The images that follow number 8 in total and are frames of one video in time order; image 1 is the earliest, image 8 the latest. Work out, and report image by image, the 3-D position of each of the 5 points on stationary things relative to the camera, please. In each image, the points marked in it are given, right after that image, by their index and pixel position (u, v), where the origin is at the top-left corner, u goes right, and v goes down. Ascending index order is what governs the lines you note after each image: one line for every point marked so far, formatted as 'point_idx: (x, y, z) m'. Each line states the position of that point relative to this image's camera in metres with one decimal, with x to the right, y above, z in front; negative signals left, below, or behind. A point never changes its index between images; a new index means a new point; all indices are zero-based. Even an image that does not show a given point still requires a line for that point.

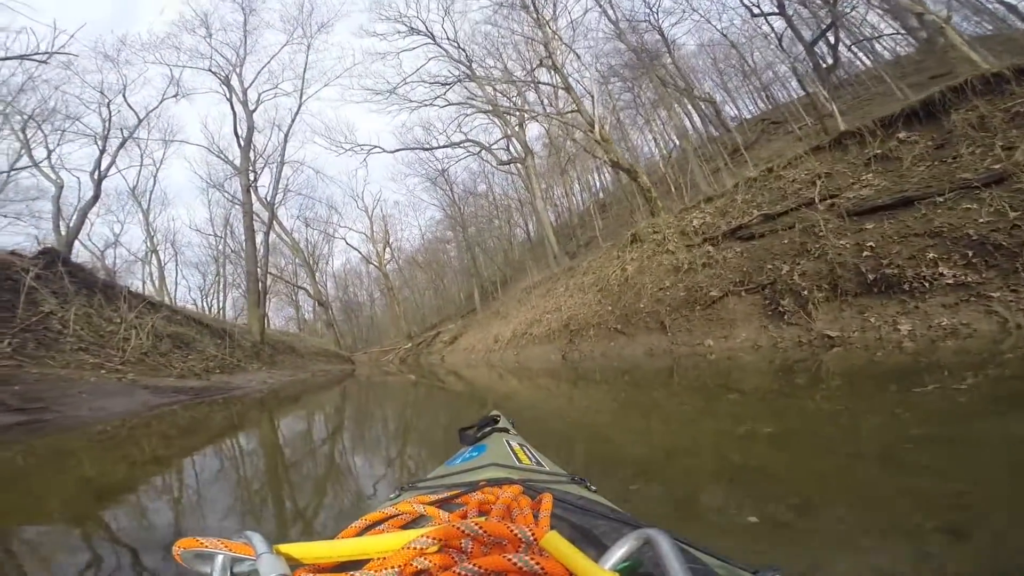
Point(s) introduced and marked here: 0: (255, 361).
0: (-6.2, -1.7, +11.8) m
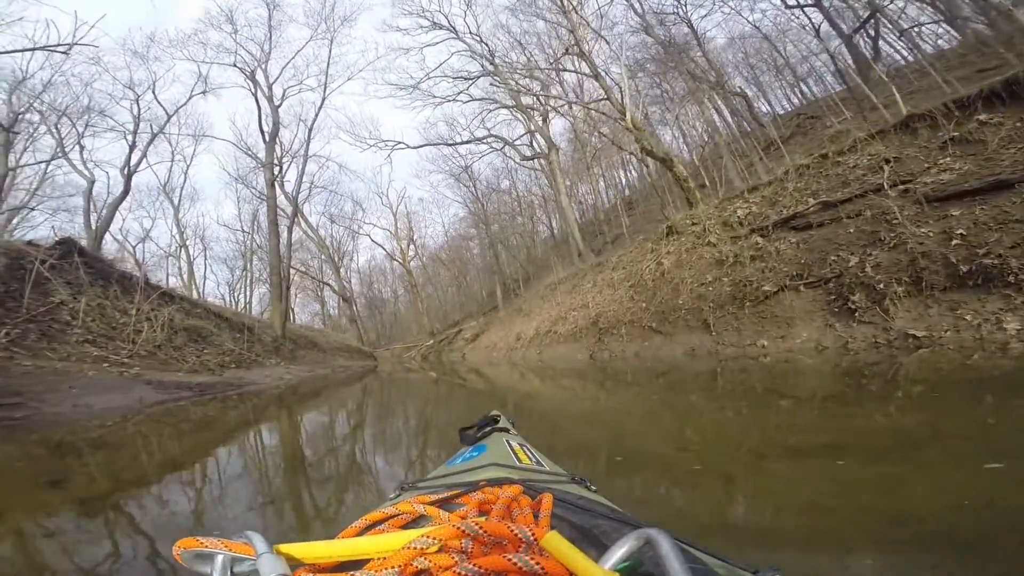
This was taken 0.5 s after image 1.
0: (-5.6, -1.6, +11.7) m
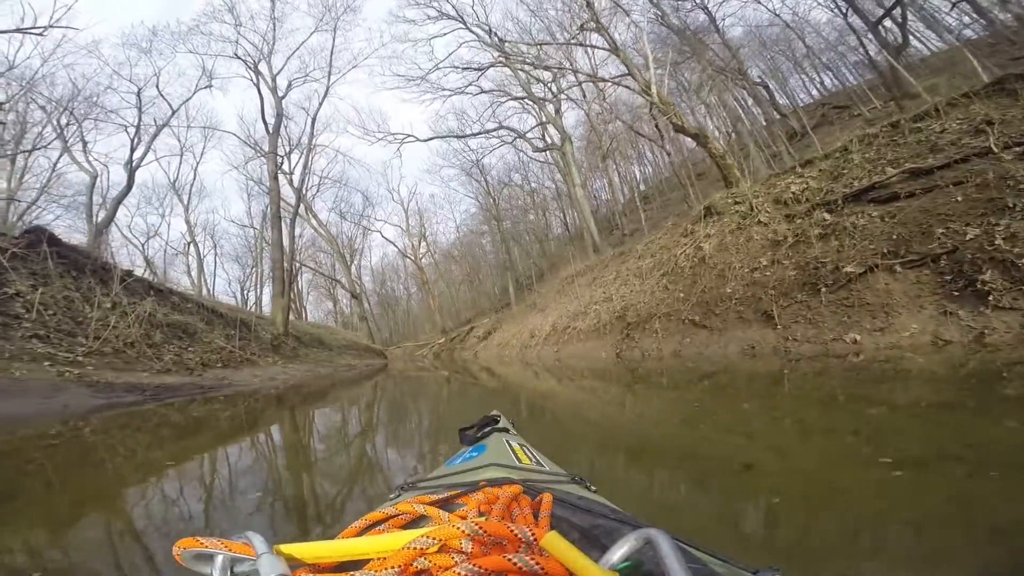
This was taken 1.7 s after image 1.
0: (-5.3, -1.5, +11.2) m
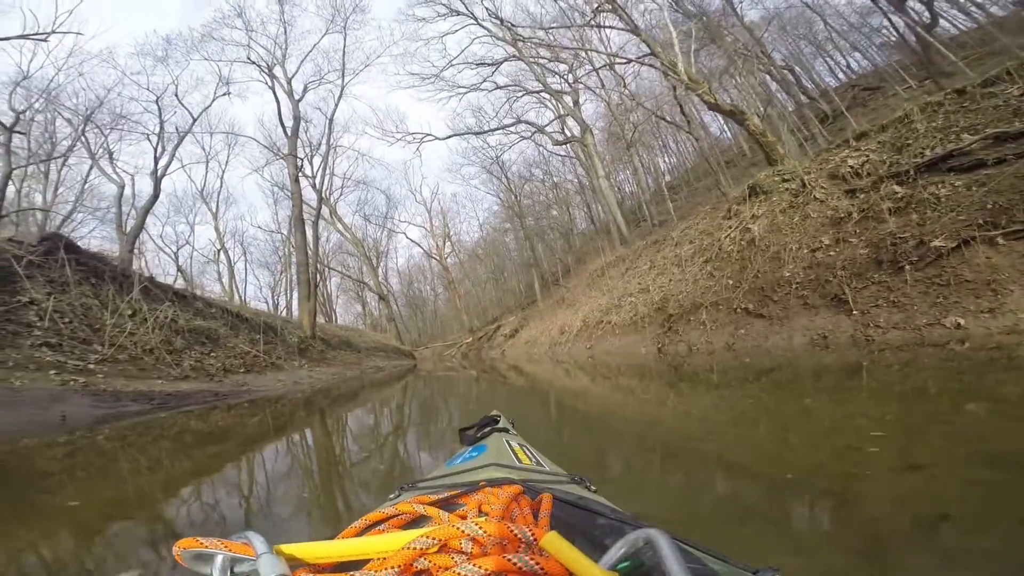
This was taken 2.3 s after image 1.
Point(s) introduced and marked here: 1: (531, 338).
0: (-4.7, -1.5, +11.1) m
1: (+0.7, -1.8, +17.8) m
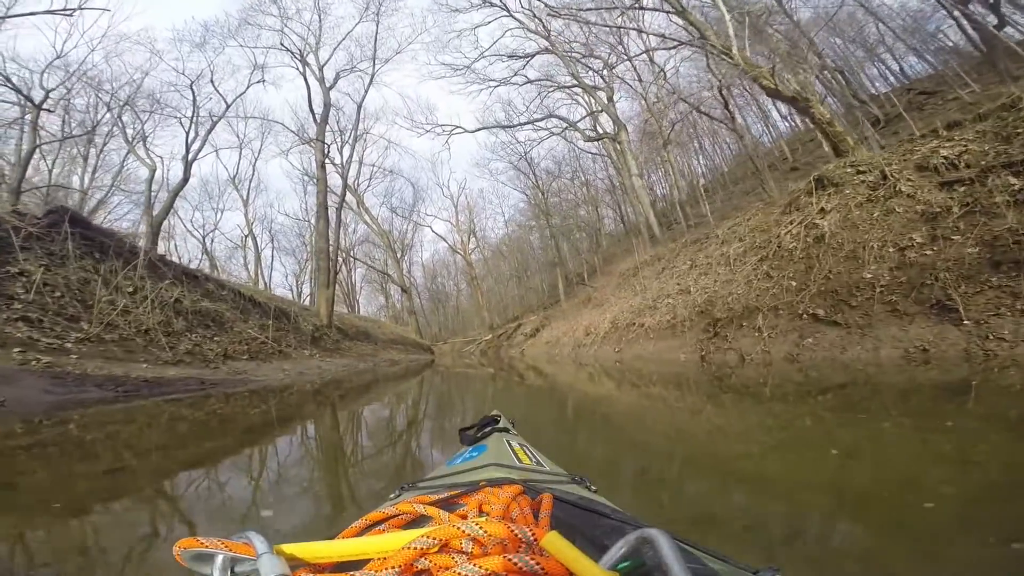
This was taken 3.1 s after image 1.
0: (-4.3, -1.3, +10.8) m
1: (+1.4, -1.7, +17.3) m
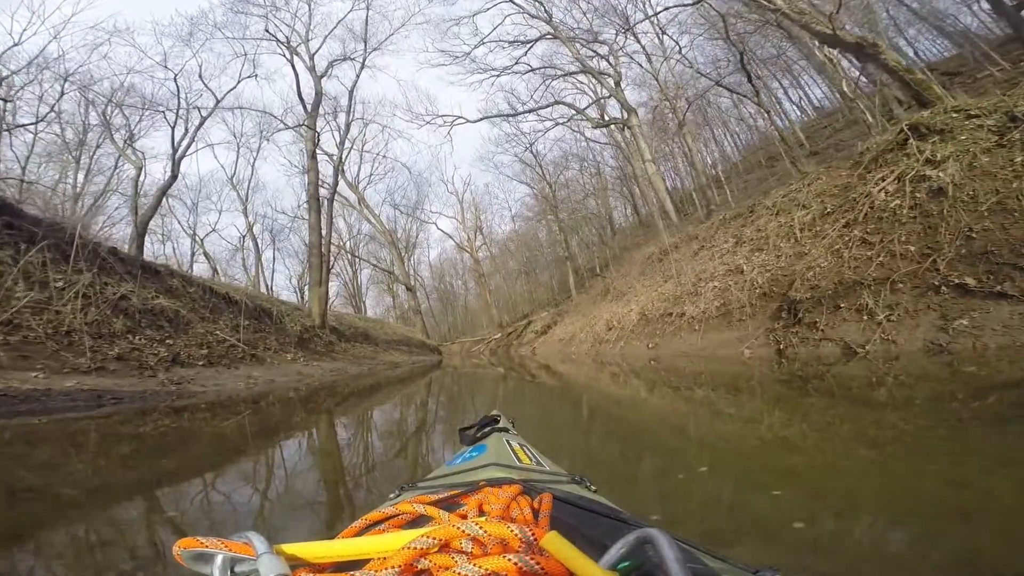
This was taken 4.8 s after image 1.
0: (-4.0, -1.2, +10.0) m
1: (+1.7, -1.5, +16.4) m
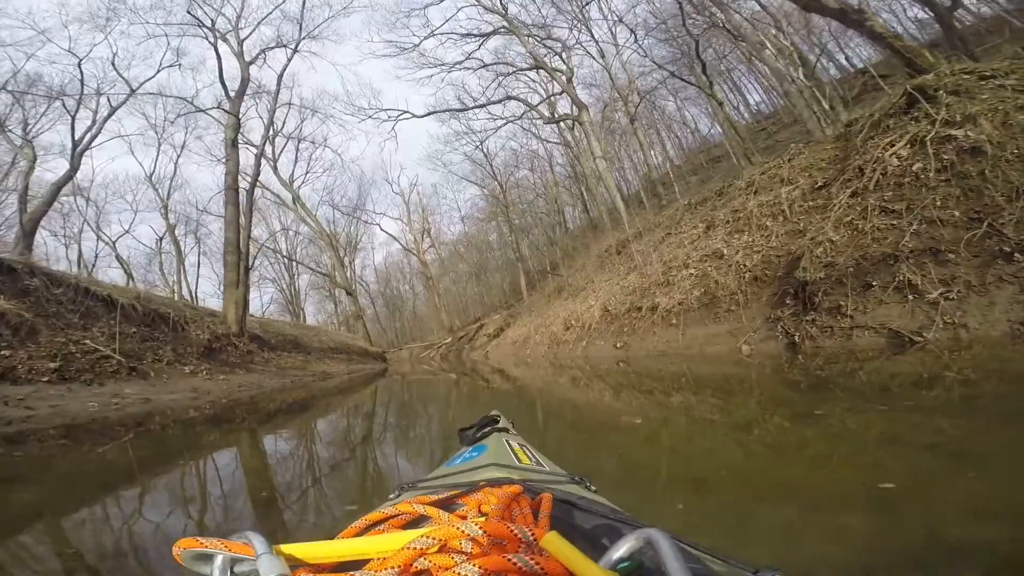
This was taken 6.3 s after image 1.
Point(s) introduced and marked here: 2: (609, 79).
0: (-4.9, -1.3, +8.8) m
1: (+0.2, -1.5, +15.7) m
2: (+3.6, +7.9, +18.8) m
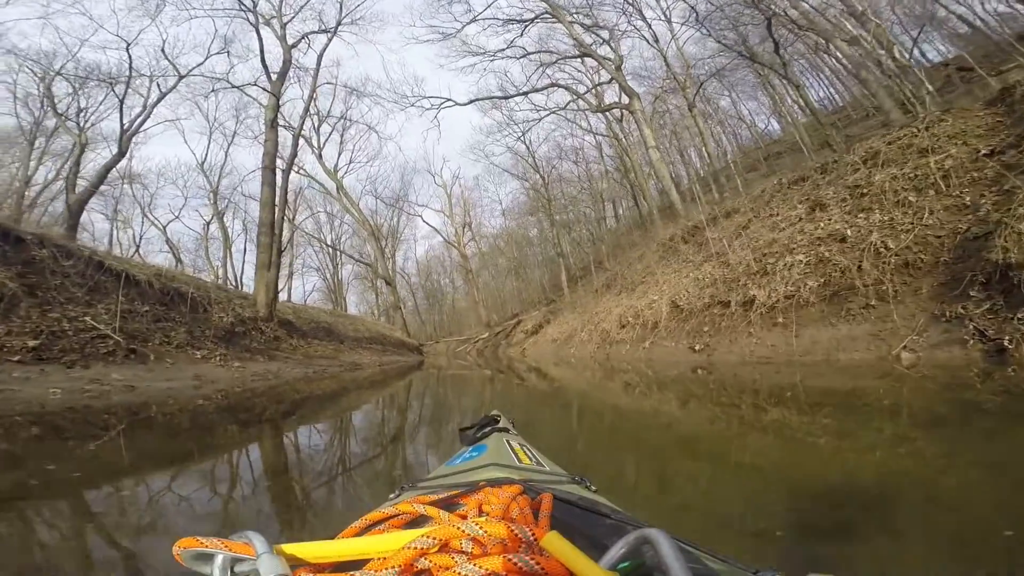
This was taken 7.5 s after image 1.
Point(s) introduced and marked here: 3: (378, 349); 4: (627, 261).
0: (-4.2, -1.0, +8.4) m
1: (+1.4, -1.4, +15.0) m
2: (+5.4, +8.0, +17.8) m
3: (-3.7, -1.8, +14.6) m
4: (+4.0, +0.9, +17.8) m
